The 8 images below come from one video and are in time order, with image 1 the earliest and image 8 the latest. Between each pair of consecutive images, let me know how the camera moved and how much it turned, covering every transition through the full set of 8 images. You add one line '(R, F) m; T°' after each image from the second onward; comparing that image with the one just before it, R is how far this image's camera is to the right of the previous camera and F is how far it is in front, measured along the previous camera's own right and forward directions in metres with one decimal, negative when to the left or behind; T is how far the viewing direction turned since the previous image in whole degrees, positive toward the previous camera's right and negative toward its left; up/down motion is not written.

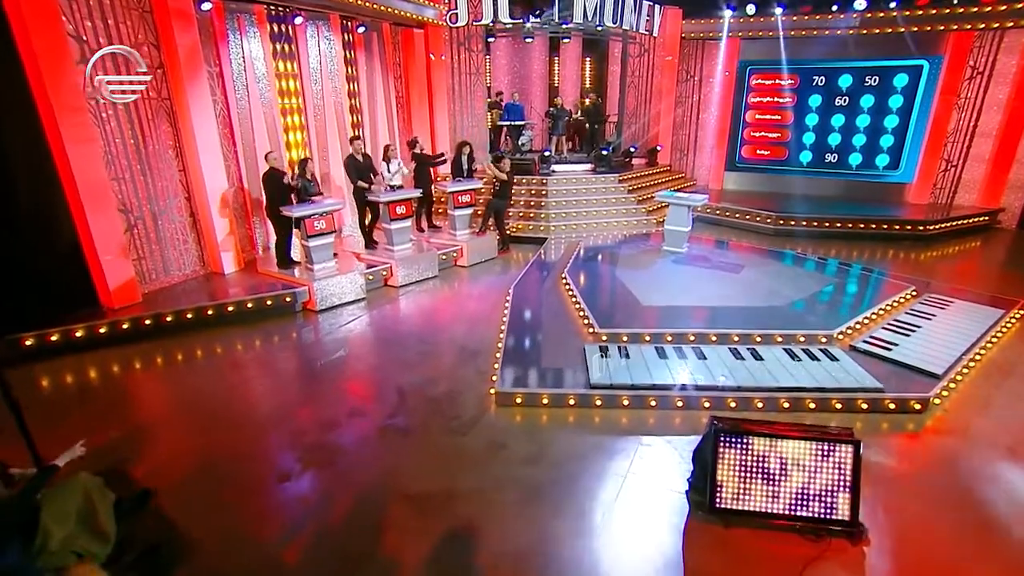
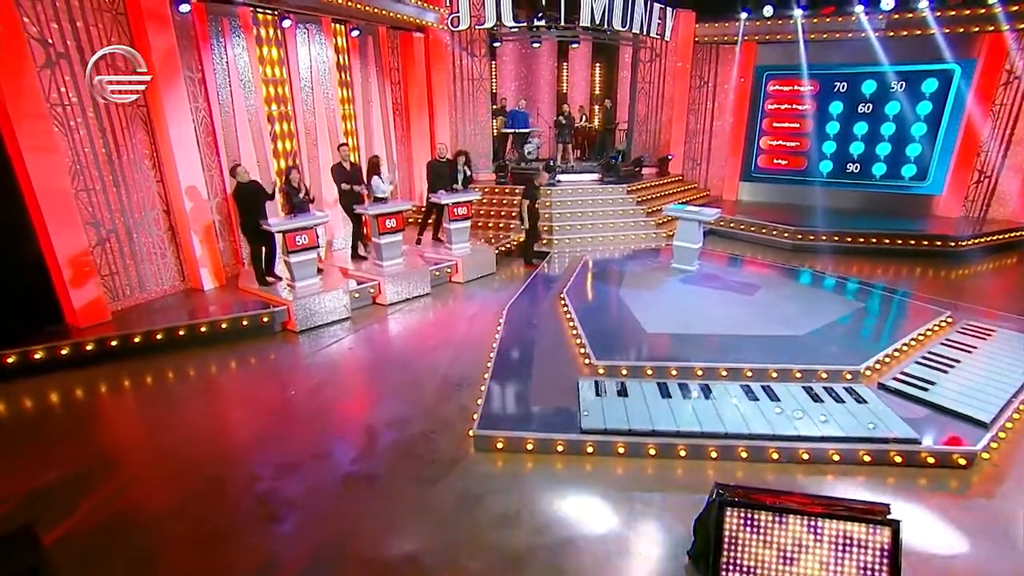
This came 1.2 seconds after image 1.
(+0.2, +0.5) m; -2°
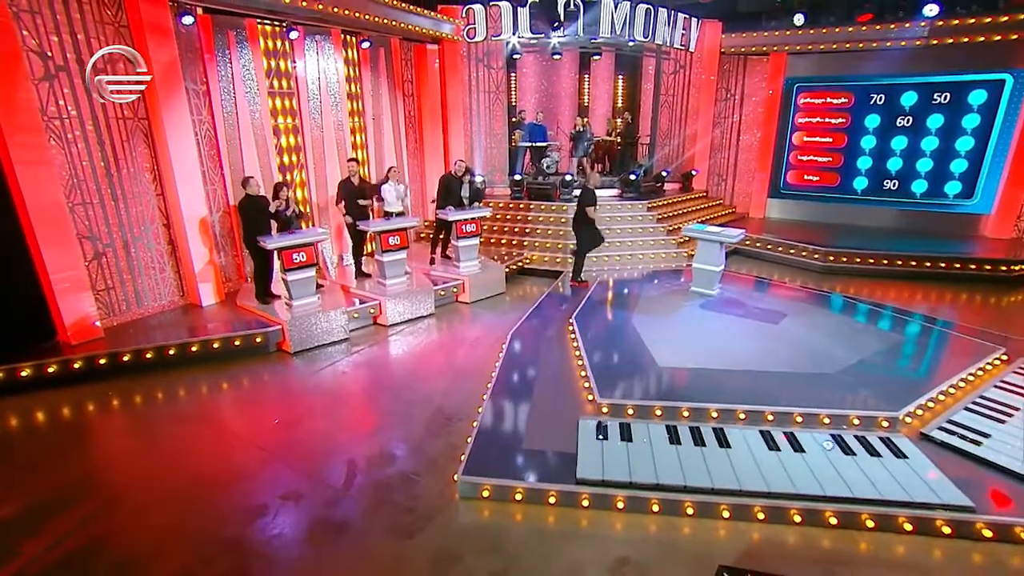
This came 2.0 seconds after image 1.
(+0.2, +0.3) m; -3°
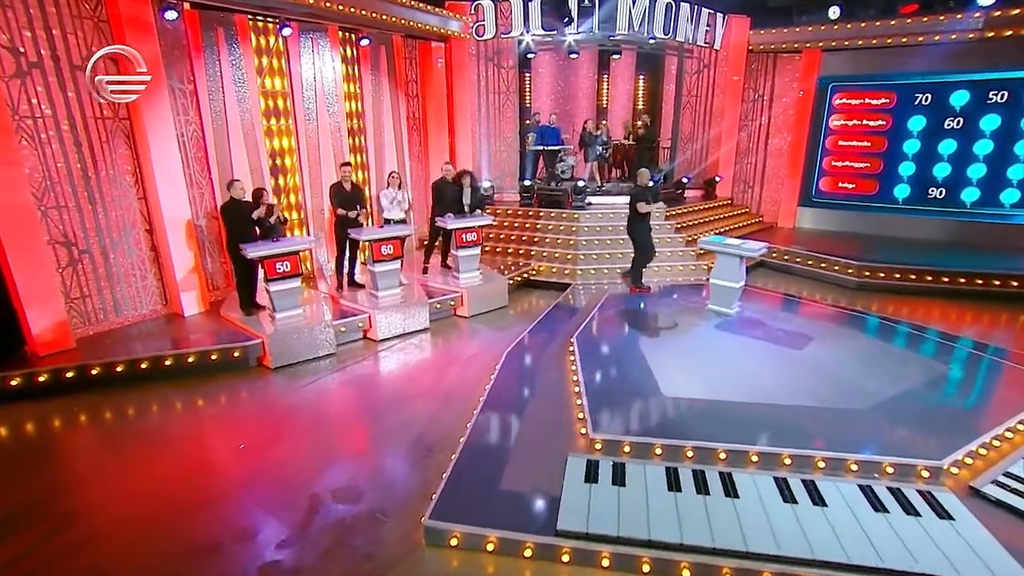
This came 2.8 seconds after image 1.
(+0.3, +0.5) m; -3°
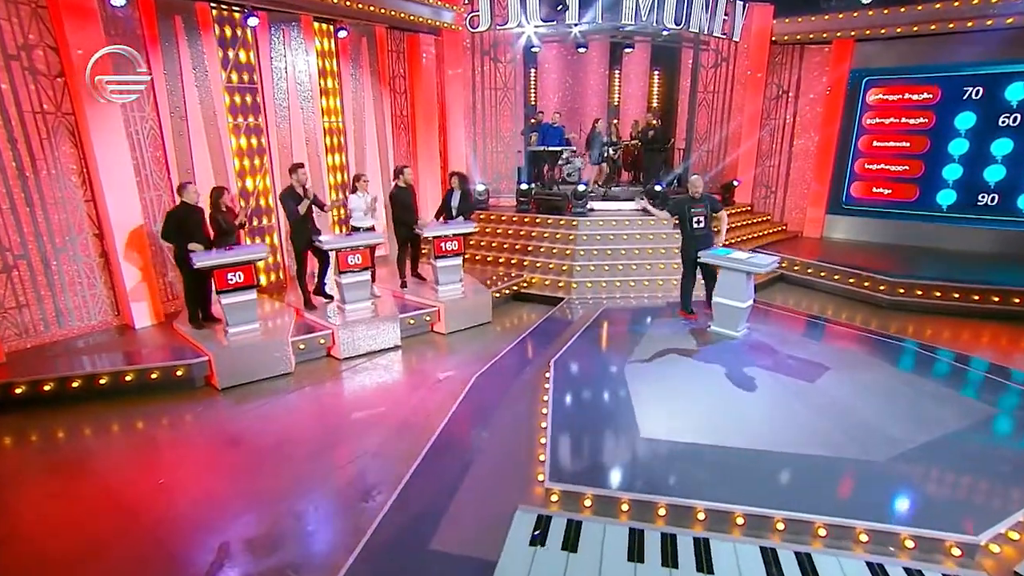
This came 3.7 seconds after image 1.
(+0.5, +0.6) m; -3°
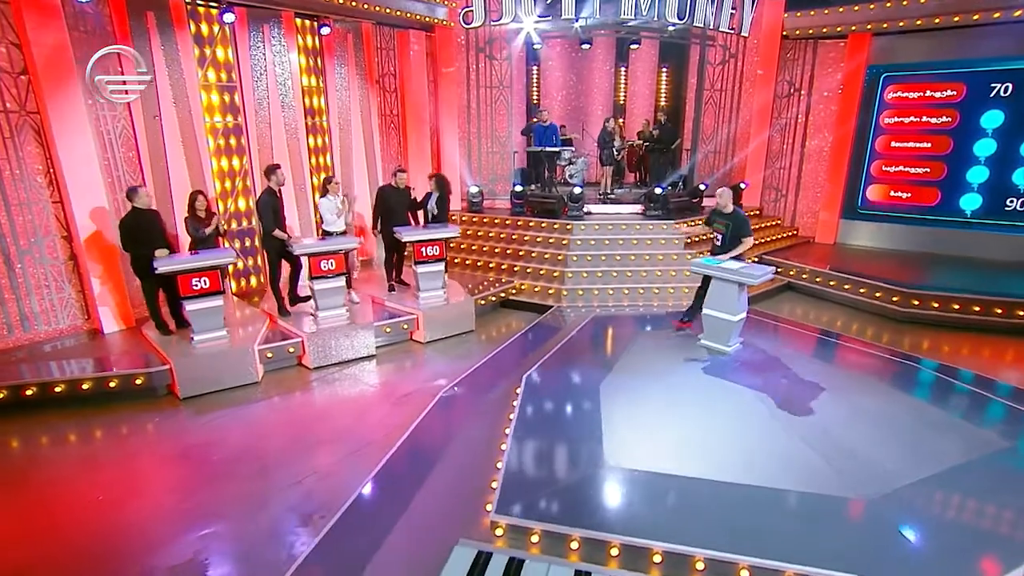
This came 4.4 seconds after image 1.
(+0.4, +0.3) m; -2°
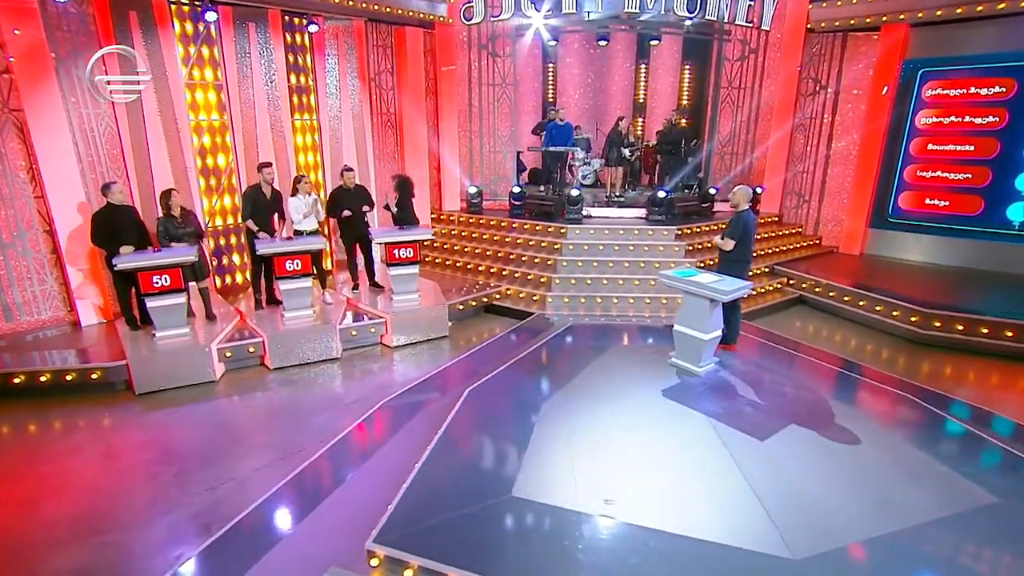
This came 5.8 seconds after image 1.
(+0.8, +0.3) m; -5°
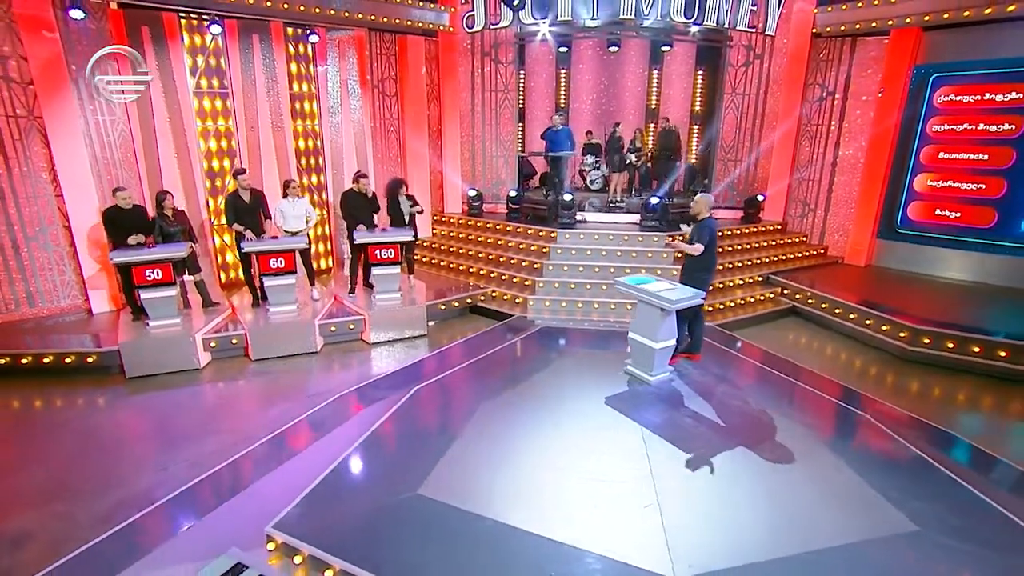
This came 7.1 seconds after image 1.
(+0.7, -0.1) m; -5°
